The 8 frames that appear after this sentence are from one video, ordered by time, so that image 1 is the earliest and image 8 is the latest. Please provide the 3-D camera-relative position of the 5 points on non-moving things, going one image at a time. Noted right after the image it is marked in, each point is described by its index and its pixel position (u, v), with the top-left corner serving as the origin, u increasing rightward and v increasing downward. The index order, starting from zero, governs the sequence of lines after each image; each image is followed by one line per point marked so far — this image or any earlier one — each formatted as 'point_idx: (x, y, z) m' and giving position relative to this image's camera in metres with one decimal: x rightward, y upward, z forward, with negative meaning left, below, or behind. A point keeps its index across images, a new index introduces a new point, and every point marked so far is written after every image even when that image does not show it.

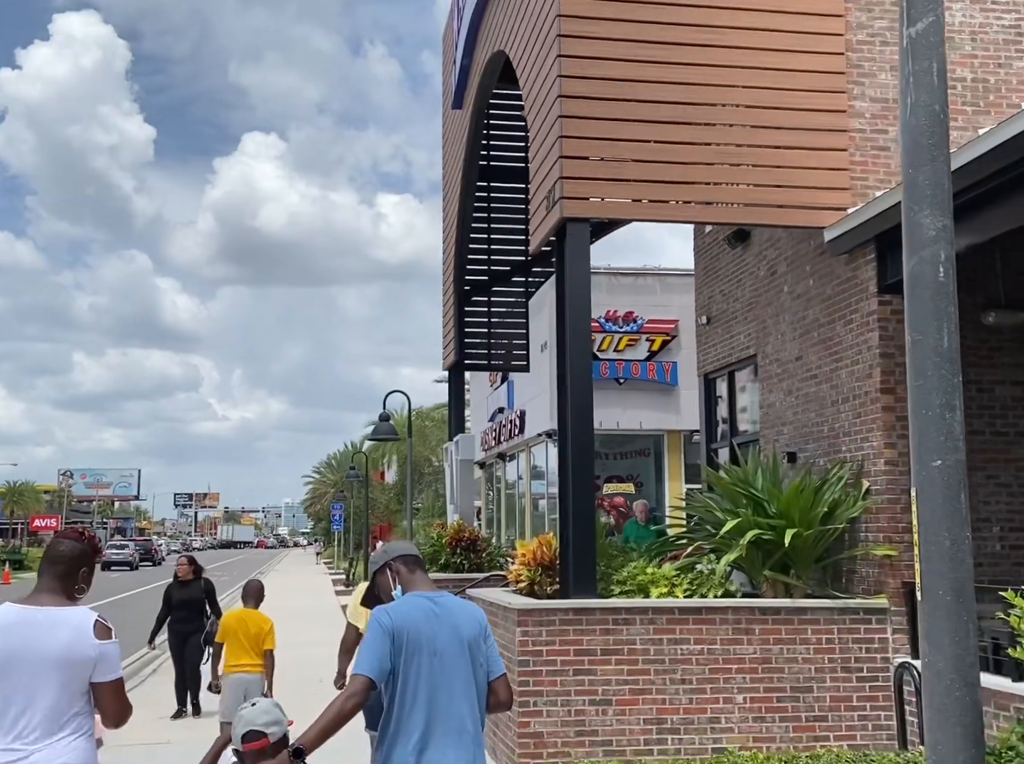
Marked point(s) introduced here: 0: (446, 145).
0: (-0.9, +3.5, +17.4) m
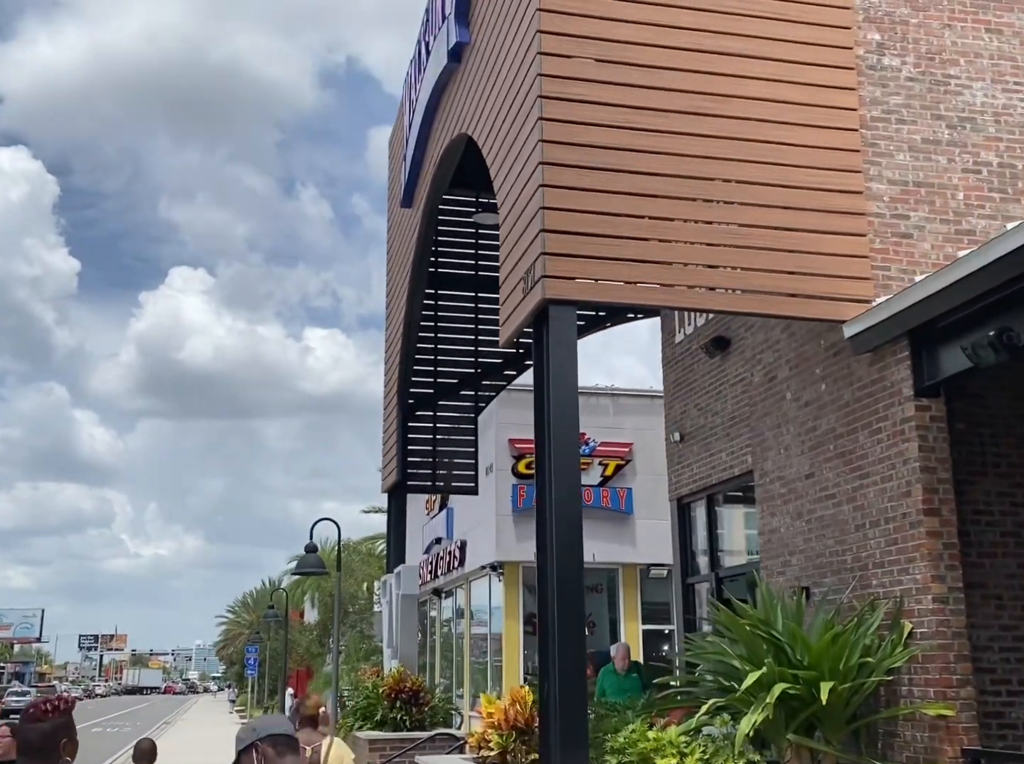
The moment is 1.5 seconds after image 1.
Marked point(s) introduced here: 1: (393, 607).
0: (-1.6, +1.8, +16.0) m
1: (-1.4, -2.7, +14.6) m
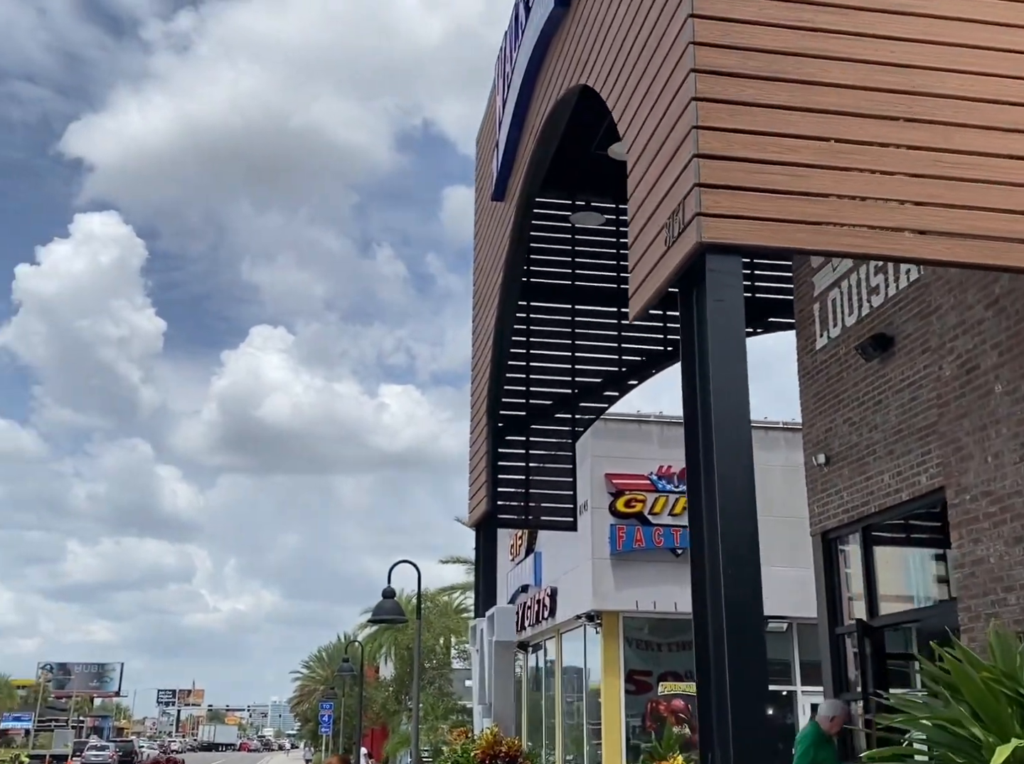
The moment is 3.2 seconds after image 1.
0: (-0.4, +1.5, +14.3) m
1: (-0.3, -2.9, +12.6) m
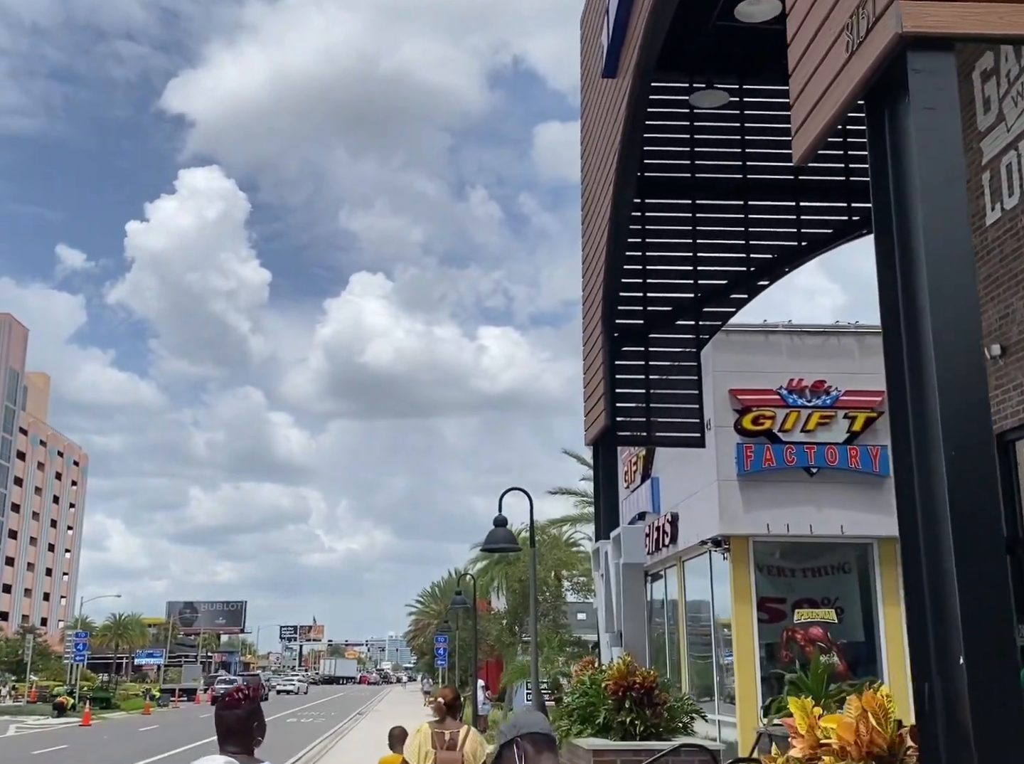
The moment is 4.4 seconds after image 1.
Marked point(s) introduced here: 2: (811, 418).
0: (+0.9, +2.6, +12.9) m
1: (+1.0, -2.0, +11.5) m
2: (+4.3, -0.5, +17.2) m
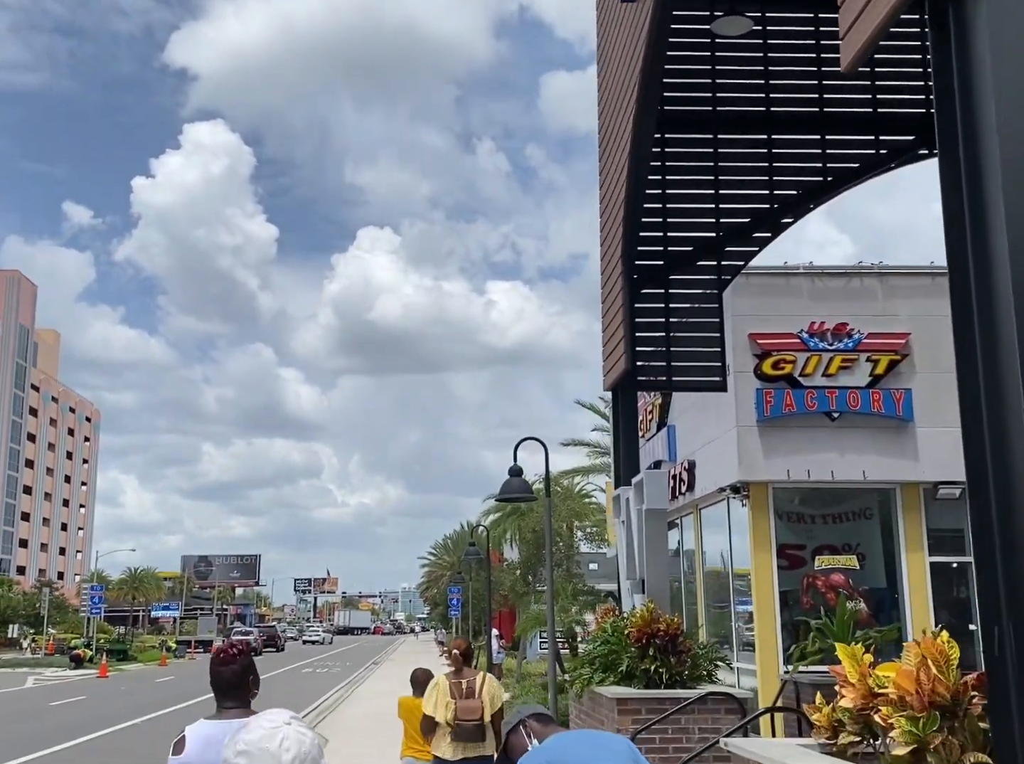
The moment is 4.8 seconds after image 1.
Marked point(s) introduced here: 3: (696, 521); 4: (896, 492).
0: (+1.0, +3.2, +12.5) m
1: (+1.2, -1.4, +11.3) m
2: (+4.6, +0.3, +16.8) m
3: (+3.1, -2.4, +19.8) m
4: (+5.5, -1.6, +17.1) m
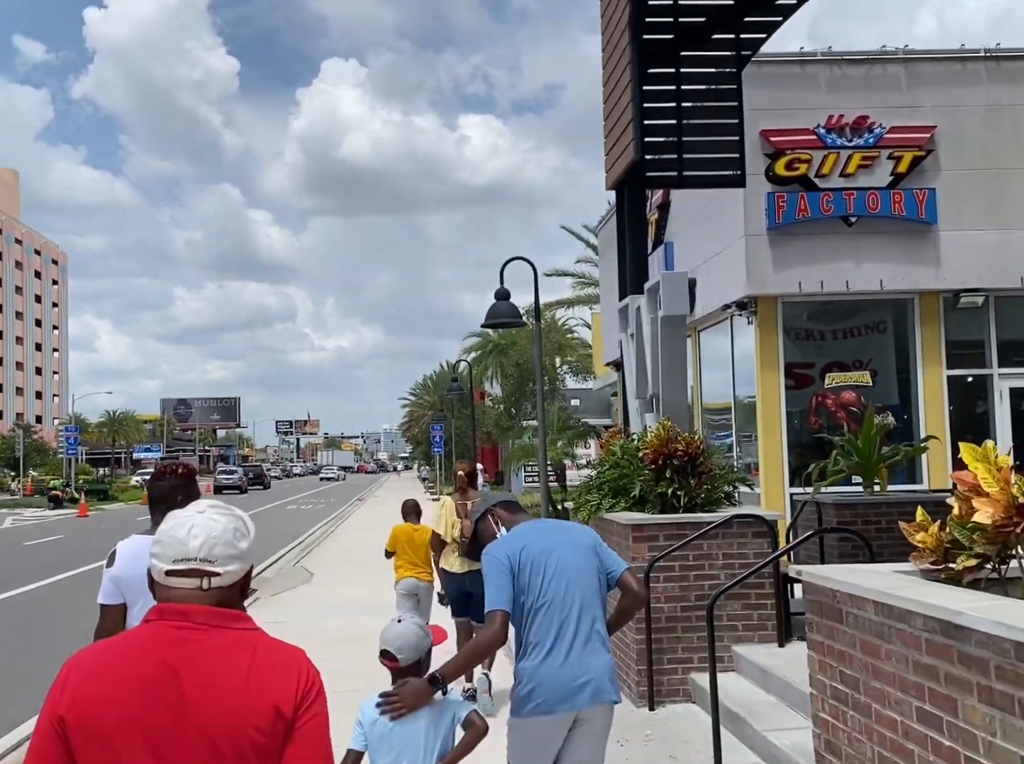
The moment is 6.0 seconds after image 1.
0: (+0.9, +5.1, +10.6) m
1: (+1.2, +0.4, +10.0) m
2: (+4.4, +2.9, +15.3) m
3: (+2.9, +0.6, +18.6) m
4: (+5.4, +1.0, +15.9) m
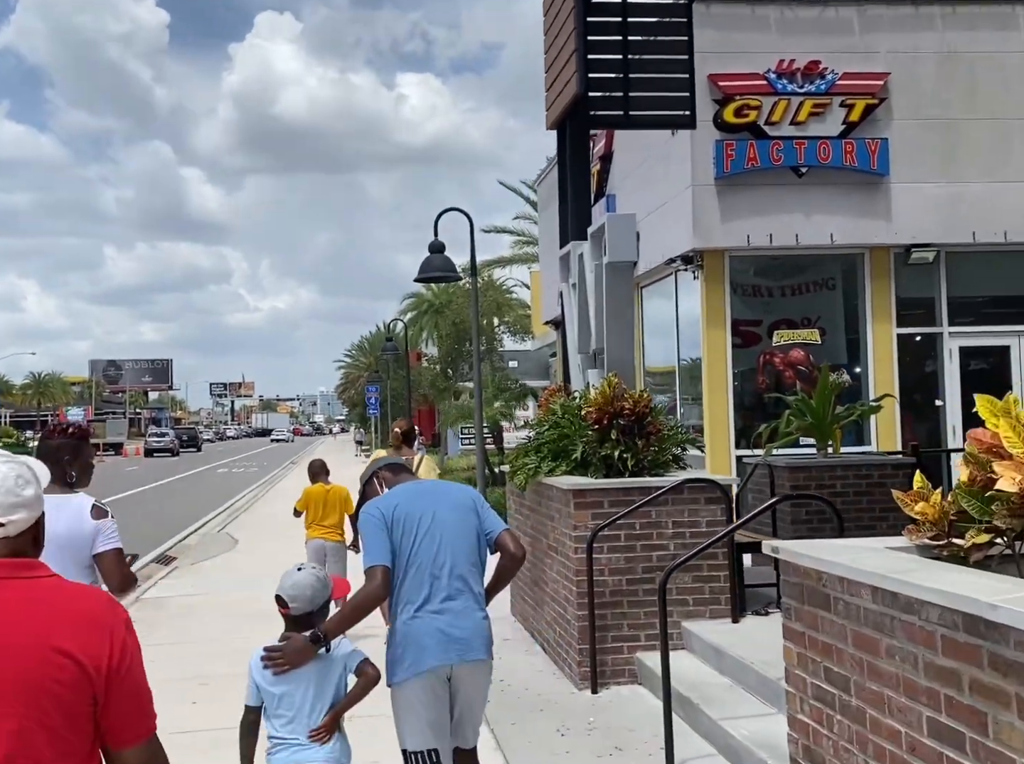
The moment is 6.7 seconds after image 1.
0: (+0.3, +5.5, +9.6) m
1: (+0.6, +0.7, +9.2) m
2: (+3.6, +3.4, +14.7) m
3: (+1.9, +1.2, +17.9) m
4: (+4.5, +1.6, +15.3) m
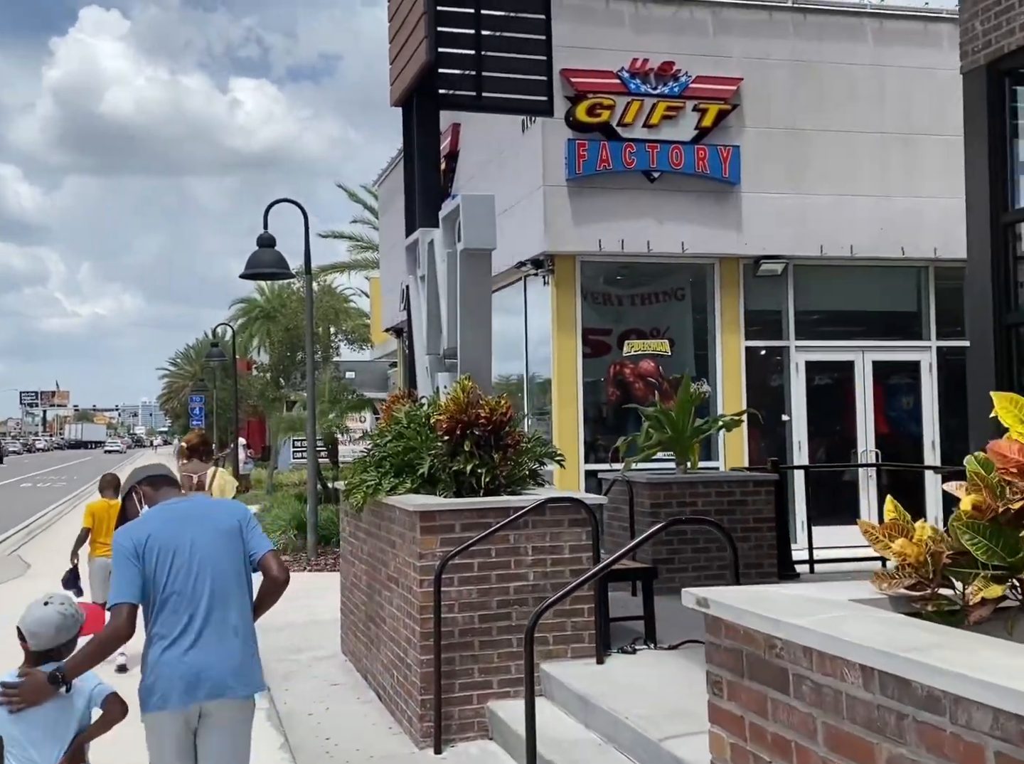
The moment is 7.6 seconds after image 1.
0: (-0.8, +5.4, +8.7) m
1: (-0.5, +0.7, +8.2) m
2: (+1.7, +3.2, +14.1) m
3: (-0.4, +1.1, +17.0) m
4: (+2.5, +1.4, +14.9) m
